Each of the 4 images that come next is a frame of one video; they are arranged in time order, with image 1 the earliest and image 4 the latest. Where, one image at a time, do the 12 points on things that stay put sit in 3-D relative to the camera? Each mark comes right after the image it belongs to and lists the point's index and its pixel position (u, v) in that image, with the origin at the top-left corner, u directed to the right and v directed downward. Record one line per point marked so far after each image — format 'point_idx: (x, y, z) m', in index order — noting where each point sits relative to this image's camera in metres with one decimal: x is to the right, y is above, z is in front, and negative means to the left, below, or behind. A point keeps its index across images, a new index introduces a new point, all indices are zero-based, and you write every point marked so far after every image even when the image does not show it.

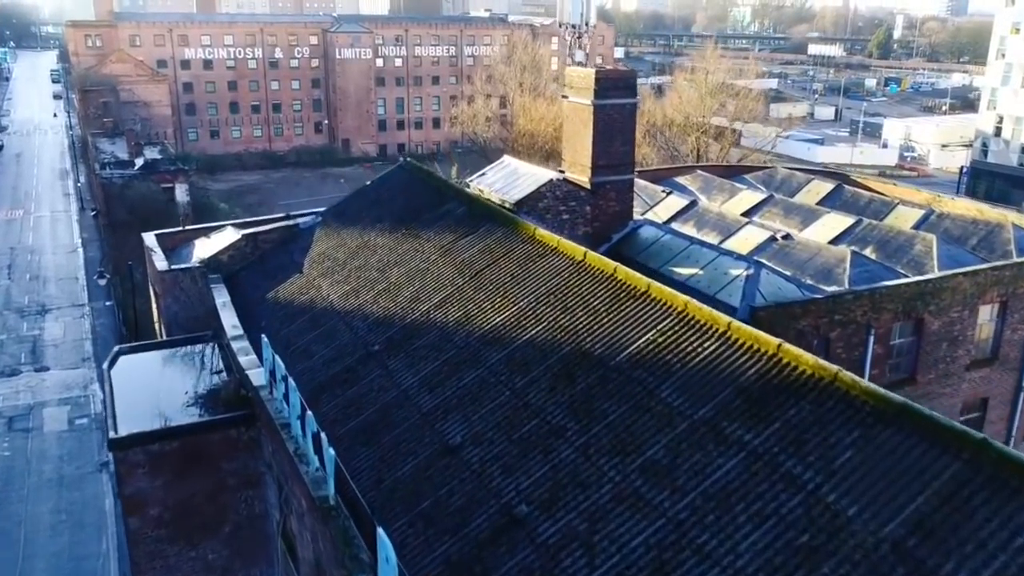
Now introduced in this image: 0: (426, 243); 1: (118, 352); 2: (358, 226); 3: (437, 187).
0: (-0.5, +0.3, +10.0) m
1: (-2.9, -0.6, +11.8) m
2: (-1.1, +0.4, +11.3) m
3: (-0.5, +0.7, +11.0) m
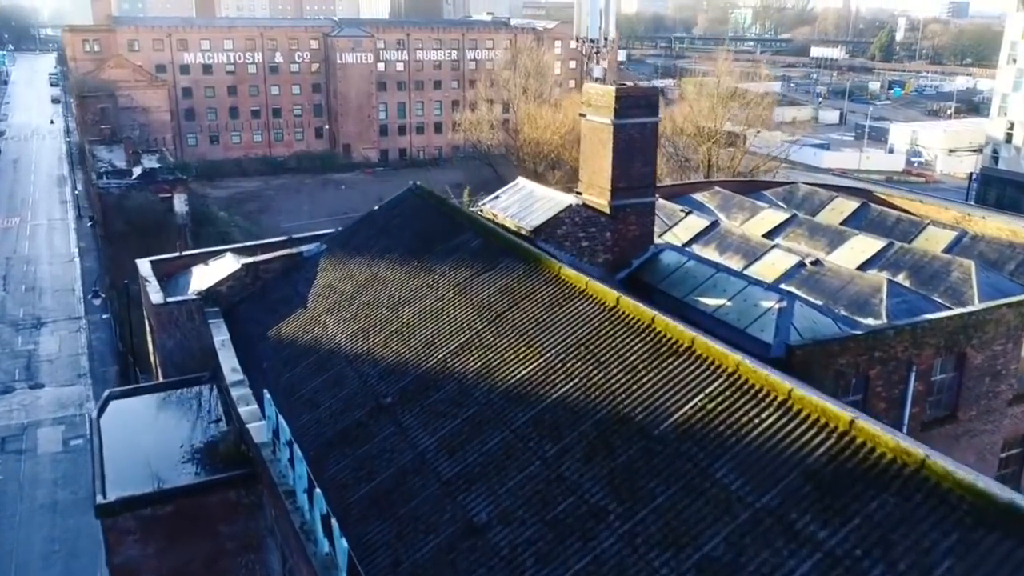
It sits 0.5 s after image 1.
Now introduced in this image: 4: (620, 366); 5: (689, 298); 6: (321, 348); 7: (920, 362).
0: (-0.4, +0.1, +9.3) m
1: (-2.8, -0.8, +11.1) m
2: (-1.0, +0.2, +10.6) m
3: (-0.4, +0.5, +10.3) m
4: (+0.5, -0.3, +6.7) m
5: (+1.3, -0.1, +11.9) m
6: (-1.1, -0.3, +9.2) m
7: (+2.8, -0.5, +10.8) m
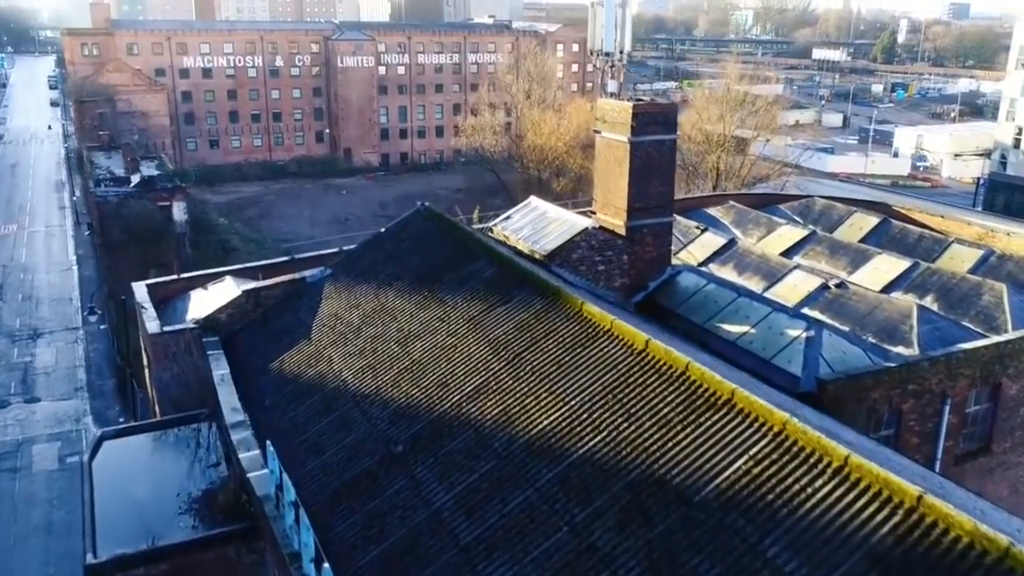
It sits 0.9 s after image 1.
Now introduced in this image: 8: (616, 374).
0: (-0.3, -0.1, +8.7) m
1: (-2.7, -1.0, +10.6) m
2: (-0.9, 0.0, +10.1) m
3: (-0.3, +0.3, +9.8) m
4: (+0.5, -0.5, +6.2) m
5: (+1.4, -0.3, +11.4) m
6: (-1.0, -0.5, +8.7) m
7: (+2.8, -0.7, +10.3) m
8: (+0.4, -0.4, +6.8) m
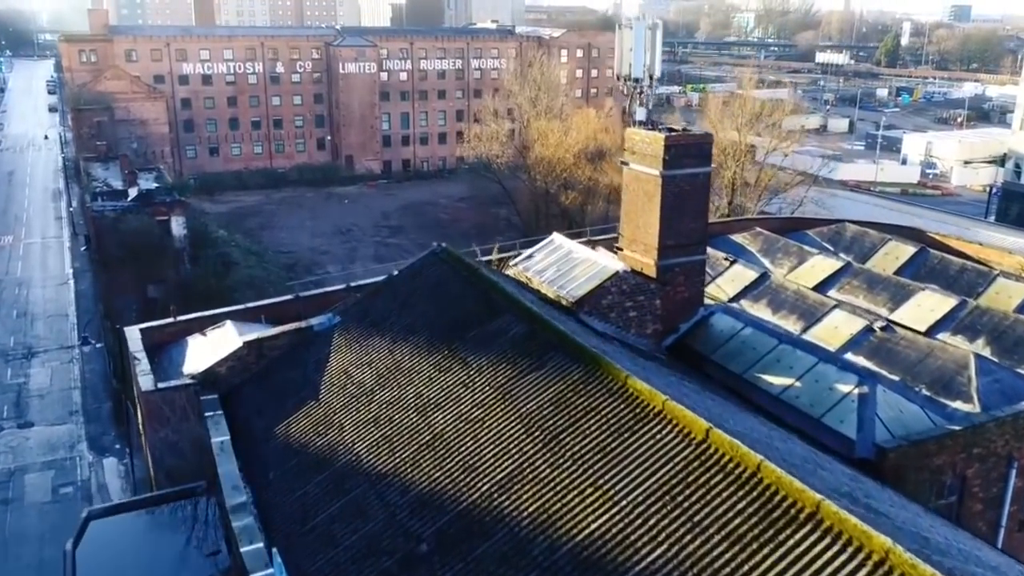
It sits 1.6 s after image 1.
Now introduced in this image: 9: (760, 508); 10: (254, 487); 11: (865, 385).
0: (-0.2, -0.4, +7.9) m
1: (-2.5, -1.3, +9.7) m
2: (-0.7, -0.3, +9.2) m
3: (-0.2, 0.0, +9.0) m
4: (+0.7, -0.8, +5.3) m
5: (+1.6, -0.6, +10.5) m
6: (-0.8, -0.8, +7.8) m
7: (+3.0, -1.0, +9.5) m
8: (+0.6, -0.7, +6.0) m
9: (+0.8, -0.7, +5.4) m
10: (-1.3, -1.0, +8.1) m
11: (+2.1, -0.6, +9.6) m
